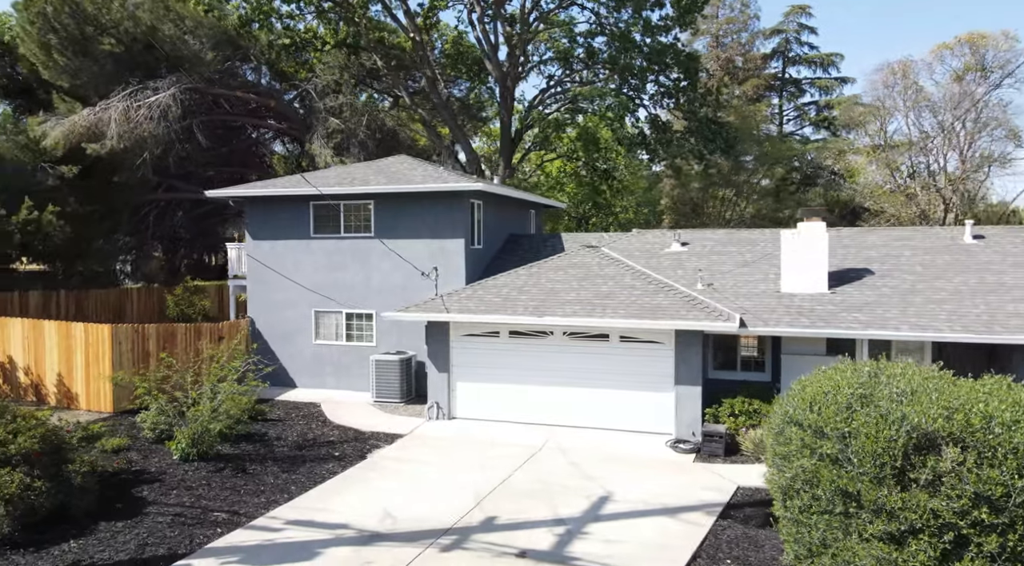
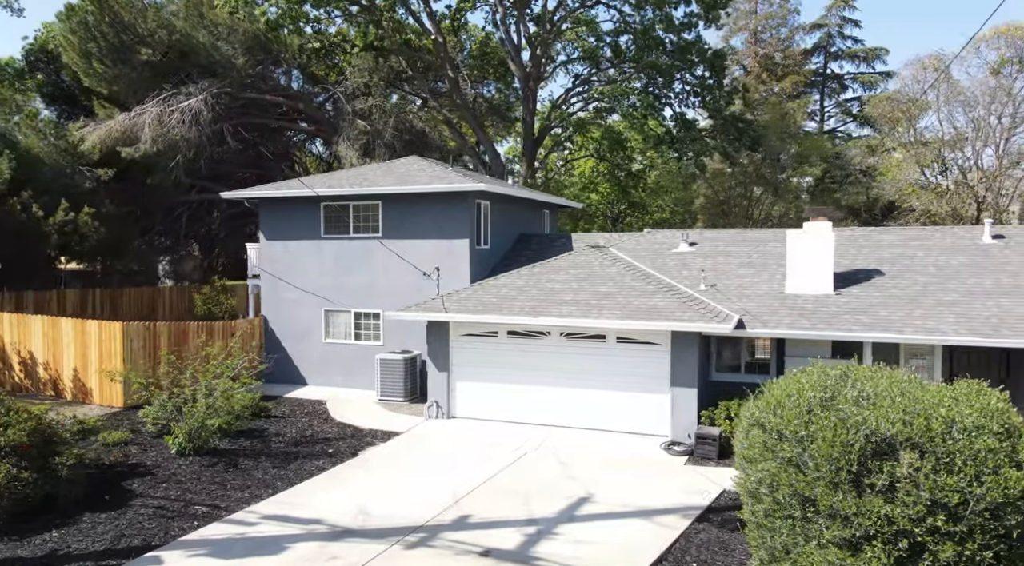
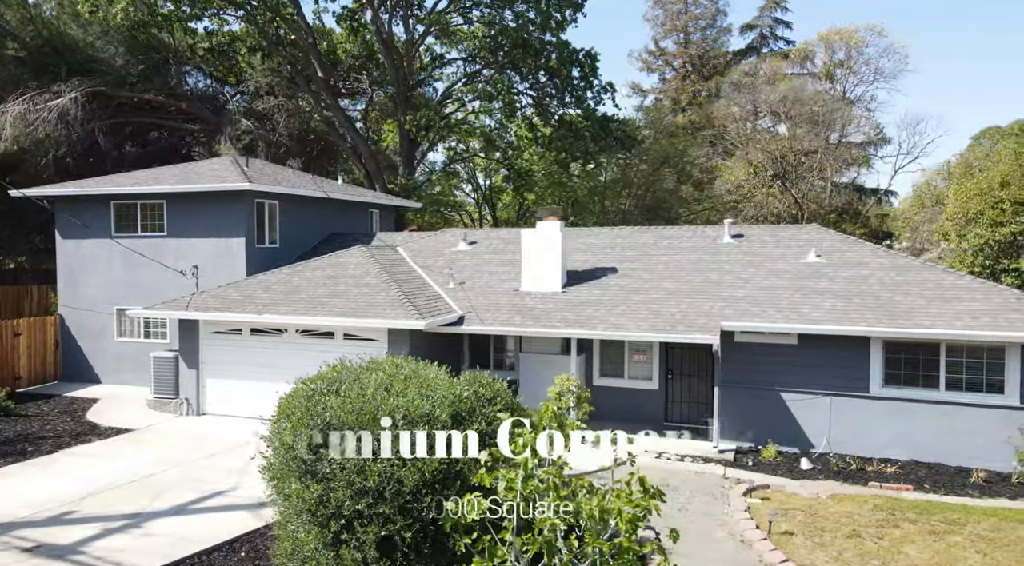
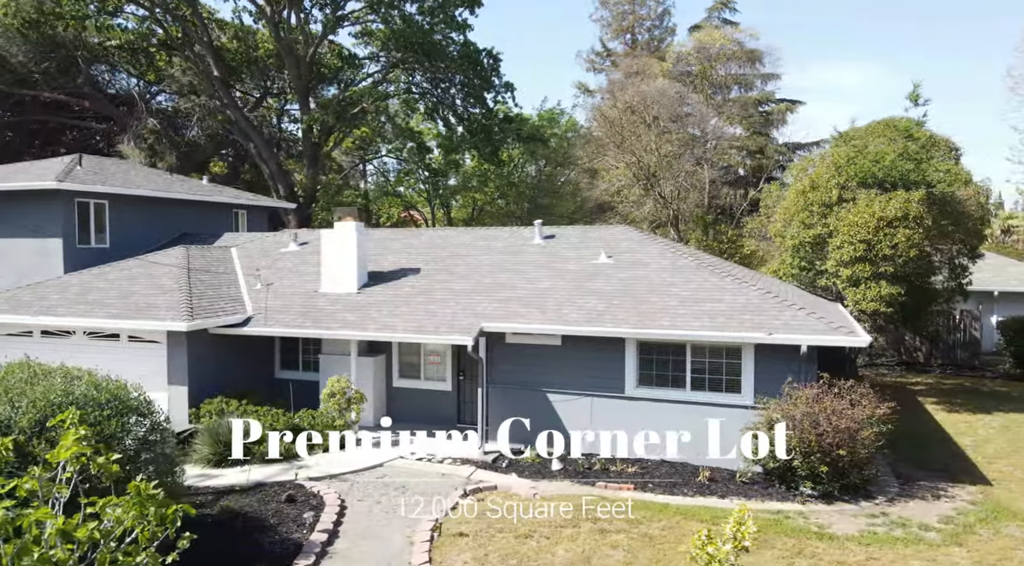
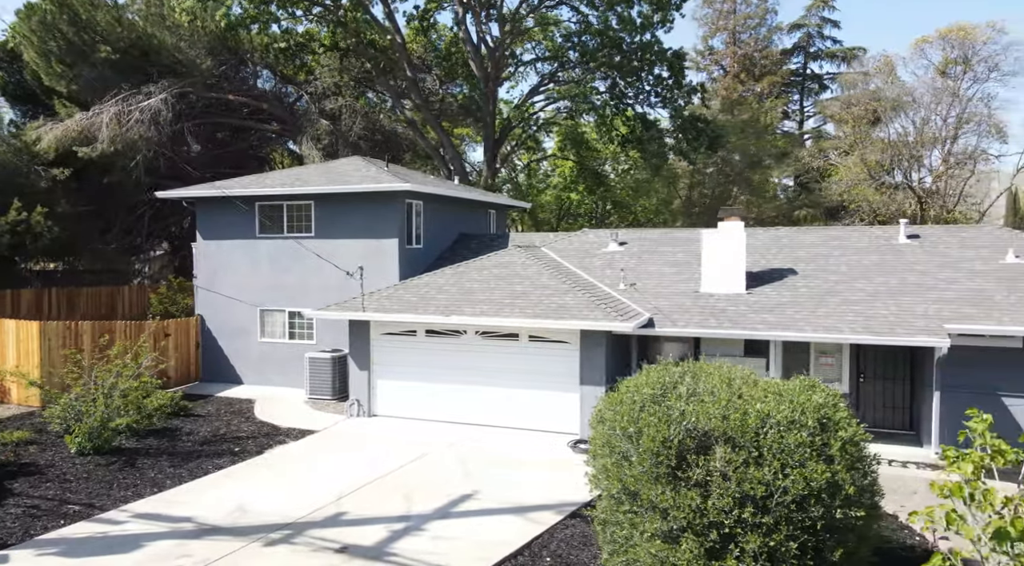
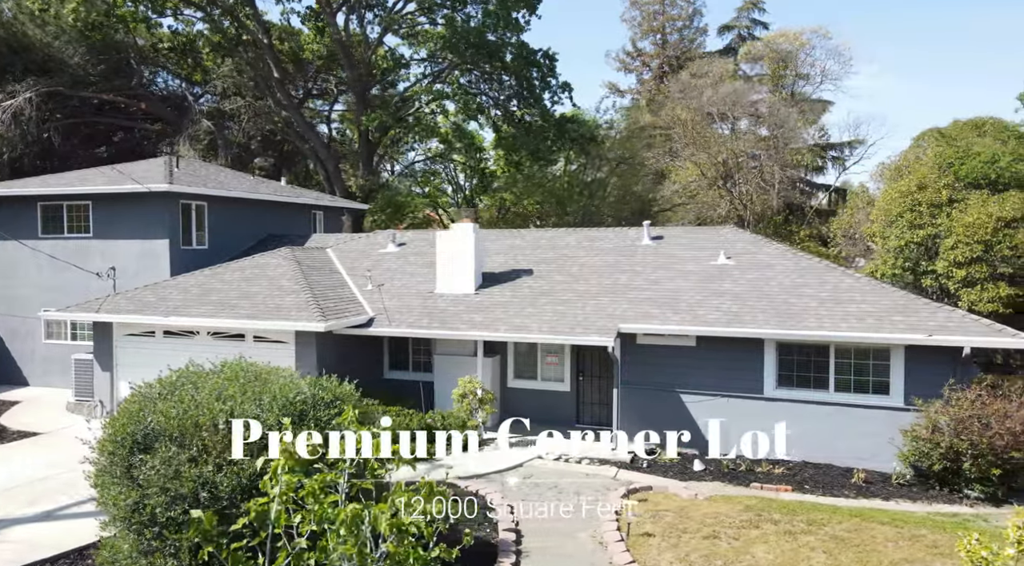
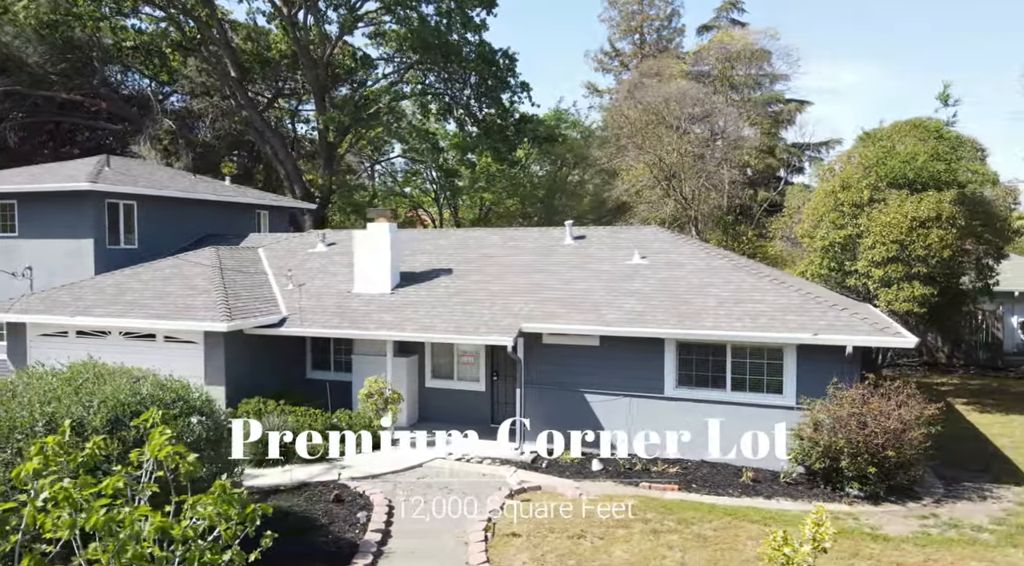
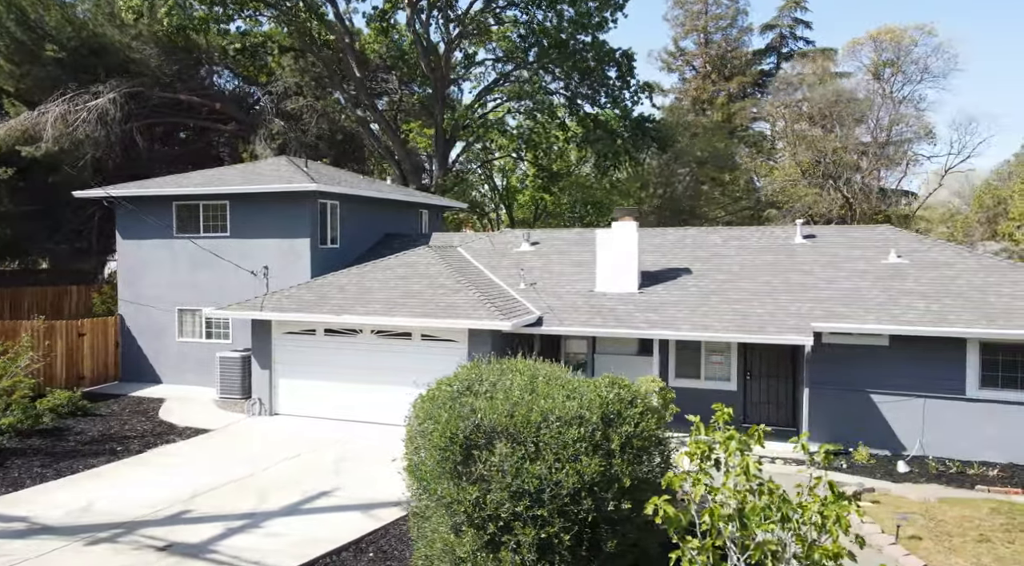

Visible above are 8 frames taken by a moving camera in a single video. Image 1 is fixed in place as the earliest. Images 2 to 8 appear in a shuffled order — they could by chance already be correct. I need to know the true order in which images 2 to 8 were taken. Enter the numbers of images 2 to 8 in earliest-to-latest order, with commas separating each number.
2, 5, 8, 3, 6, 7, 4
